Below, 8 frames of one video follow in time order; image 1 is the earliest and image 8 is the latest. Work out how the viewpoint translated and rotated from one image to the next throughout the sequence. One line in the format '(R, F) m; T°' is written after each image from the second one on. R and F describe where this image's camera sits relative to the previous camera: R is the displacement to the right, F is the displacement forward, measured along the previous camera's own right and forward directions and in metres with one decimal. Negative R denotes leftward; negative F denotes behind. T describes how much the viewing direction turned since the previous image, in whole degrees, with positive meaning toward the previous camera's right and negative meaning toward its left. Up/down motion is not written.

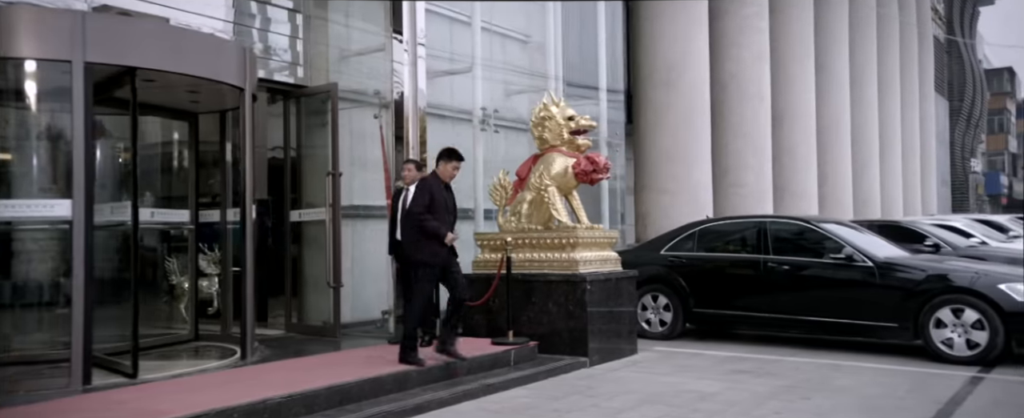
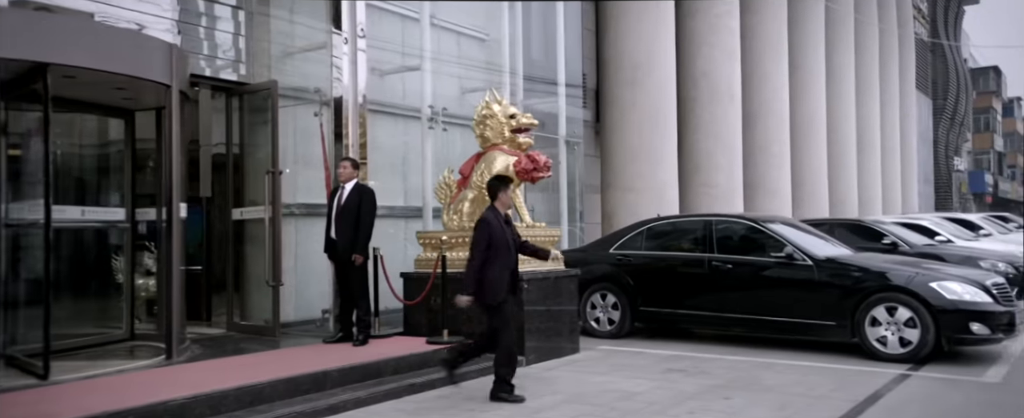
(+0.4, 0.0) m; +1°
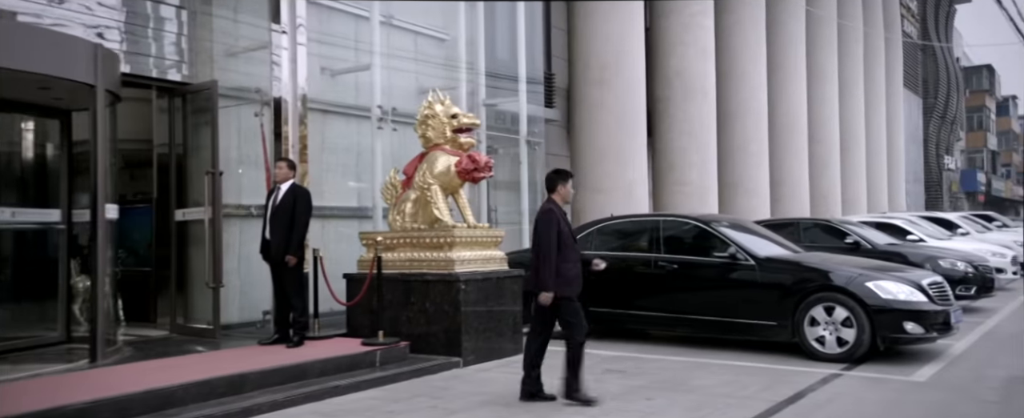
(+0.4, 0.0) m; +1°
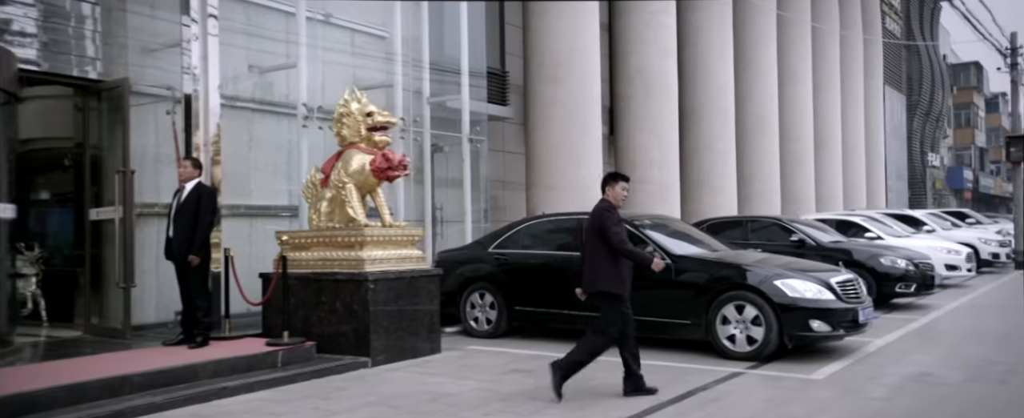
(+0.6, 0.0) m; +1°
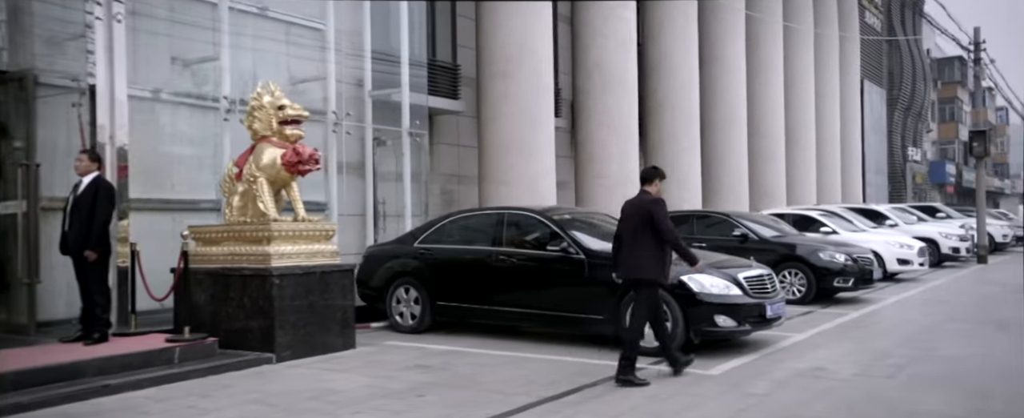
(+0.6, 0.0) m; +1°
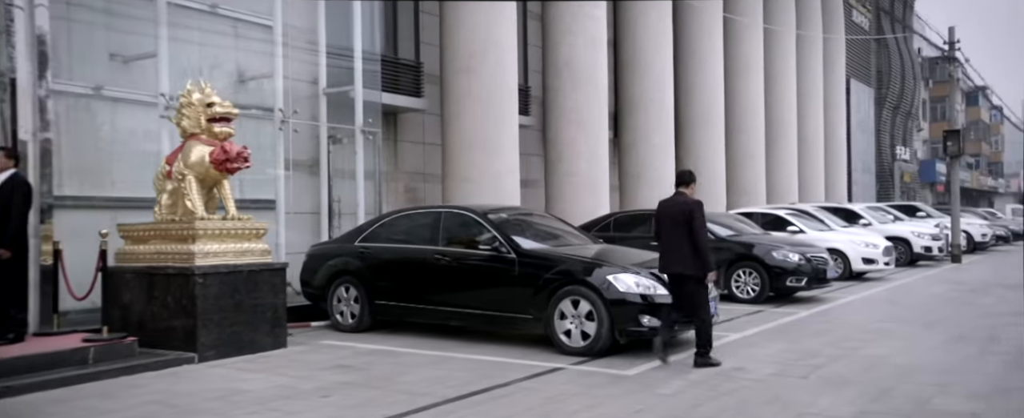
(+0.5, 0.0) m; +1°
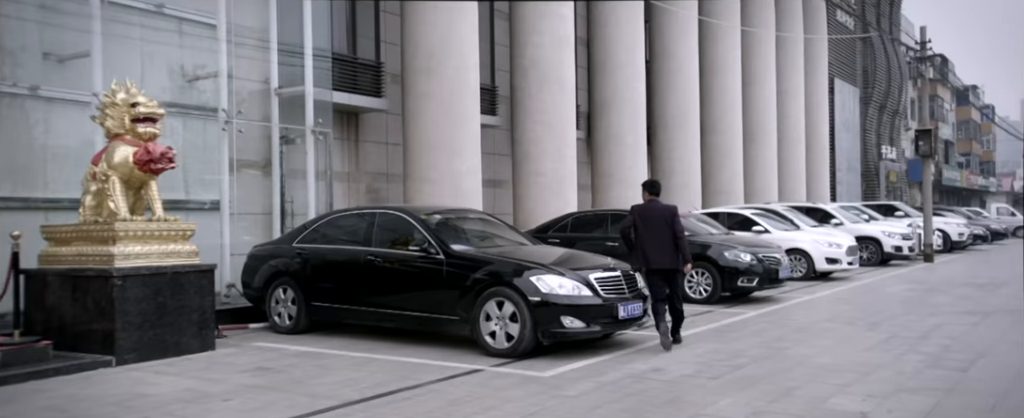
(+0.5, 0.0) m; +1°
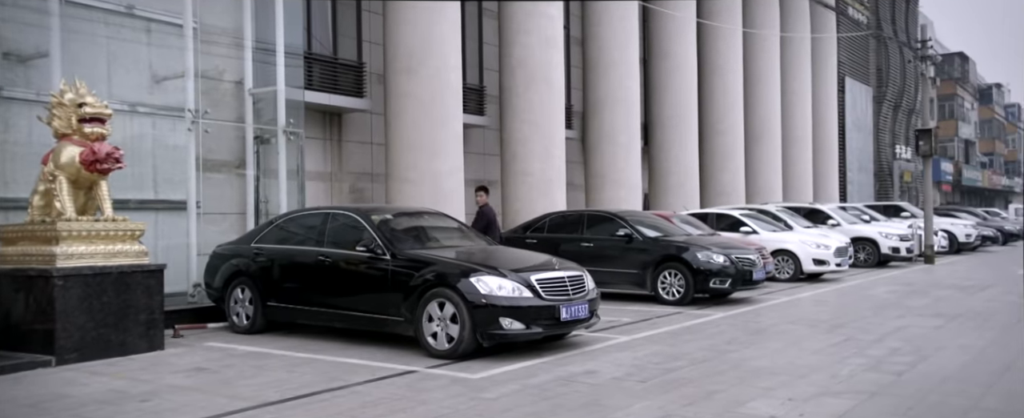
(+0.5, 0.0) m; 0°
